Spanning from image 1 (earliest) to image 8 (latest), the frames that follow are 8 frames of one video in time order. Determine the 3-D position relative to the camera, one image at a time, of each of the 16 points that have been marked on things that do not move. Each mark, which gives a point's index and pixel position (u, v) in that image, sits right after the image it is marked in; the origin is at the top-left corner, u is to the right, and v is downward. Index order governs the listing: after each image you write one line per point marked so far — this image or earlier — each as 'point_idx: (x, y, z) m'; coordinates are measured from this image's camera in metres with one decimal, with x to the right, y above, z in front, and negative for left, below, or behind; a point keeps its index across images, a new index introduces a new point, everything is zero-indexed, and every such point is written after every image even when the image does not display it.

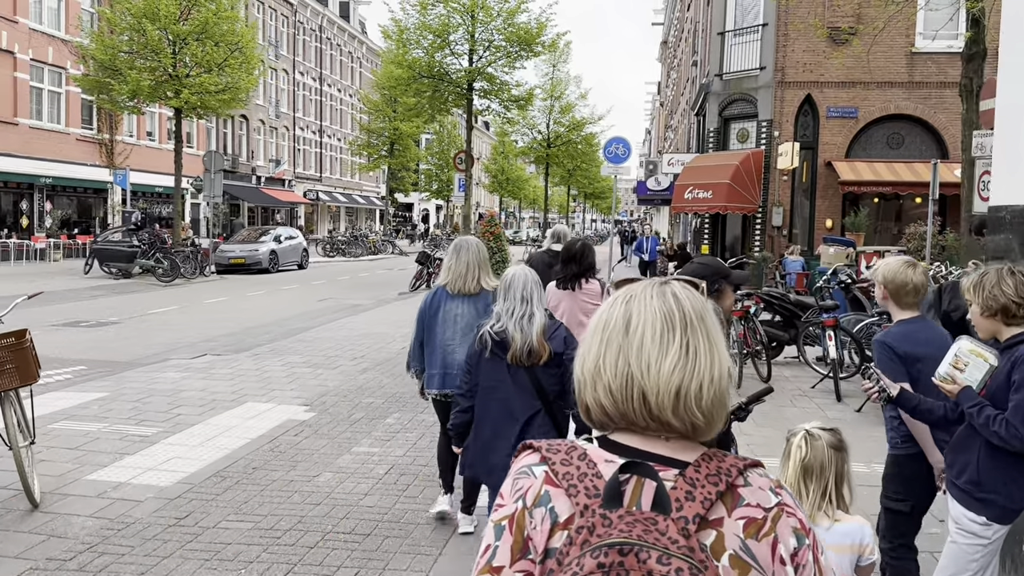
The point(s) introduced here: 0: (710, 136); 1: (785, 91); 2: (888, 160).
0: (+4.6, +3.5, +19.4) m
1: (+5.8, +4.2, +17.9) m
2: (+7.9, +2.7, +17.7) m
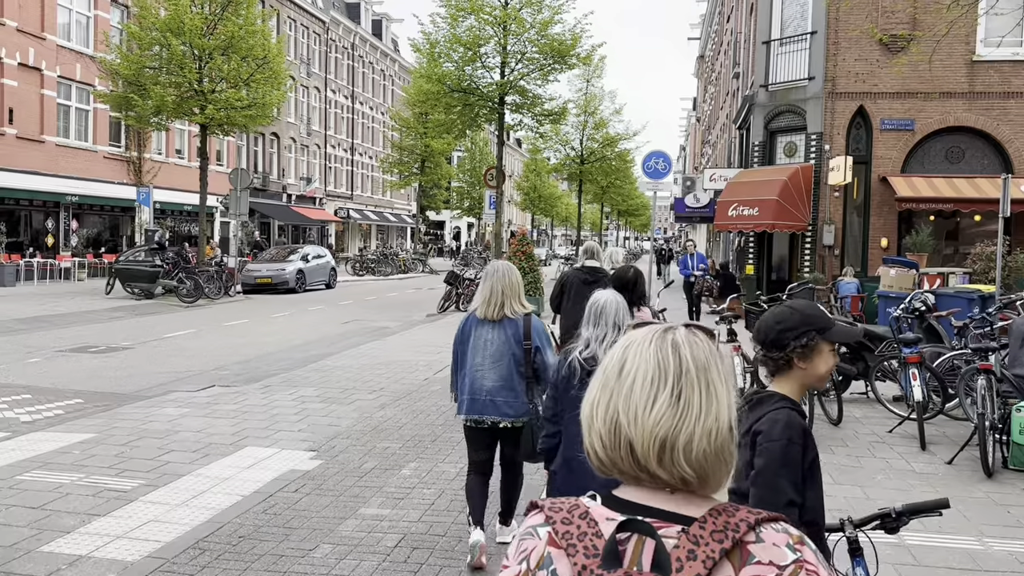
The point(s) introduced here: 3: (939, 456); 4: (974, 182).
0: (+5.4, +3.0, +18.4) m
1: (+6.5, +3.7, +16.8) m
2: (+8.6, +2.2, +16.6) m
3: (+3.3, -1.3, +6.4) m
4: (+9.0, +2.1, +16.3) m
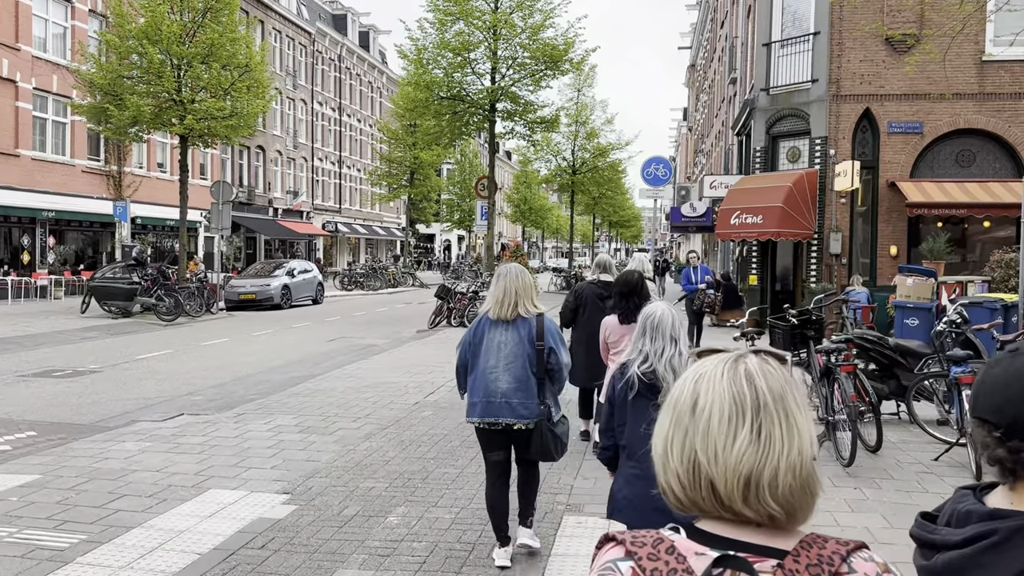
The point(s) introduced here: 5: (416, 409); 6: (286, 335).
0: (+5.2, +2.8, +17.7) m
1: (+6.4, +3.5, +16.2) m
2: (+8.5, +2.1, +15.9) m
3: (+3.3, -1.4, +5.7) m
4: (+8.9, +1.9, +15.6) m
5: (-1.0, -1.2, +8.5) m
6: (-4.4, -0.9, +16.4) m
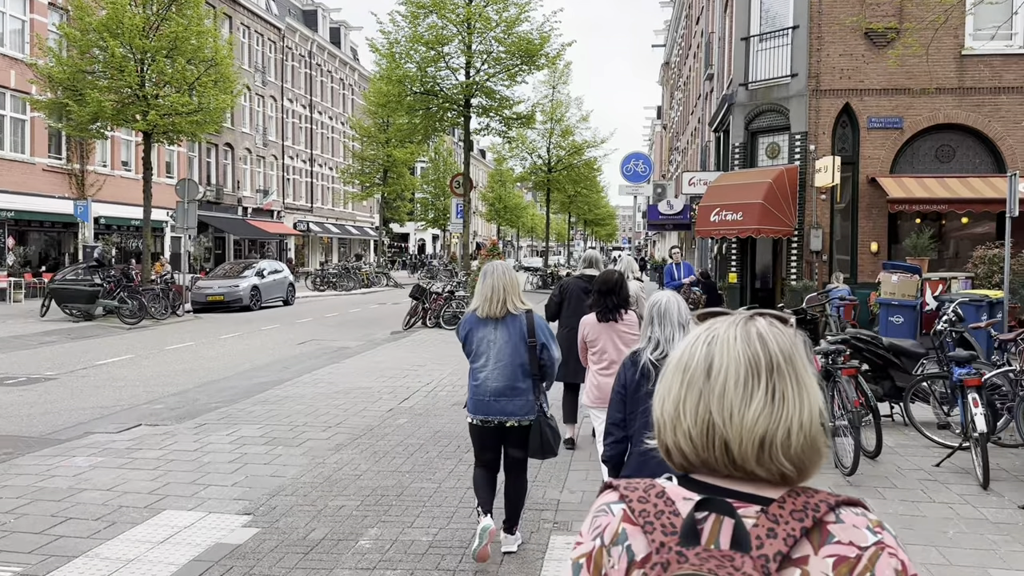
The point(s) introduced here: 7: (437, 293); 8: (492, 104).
0: (+4.7, +2.8, +17.5) m
1: (+5.9, +3.6, +16.0) m
2: (+8.0, +2.1, +15.8) m
3: (+3.2, -1.4, +5.4) m
4: (+8.4, +2.0, +15.5) m
5: (-1.2, -1.2, +8.1) m
6: (-4.9, -0.9, +15.8) m
7: (-1.5, -0.1, +17.1) m
8: (-0.5, +4.2, +19.0) m
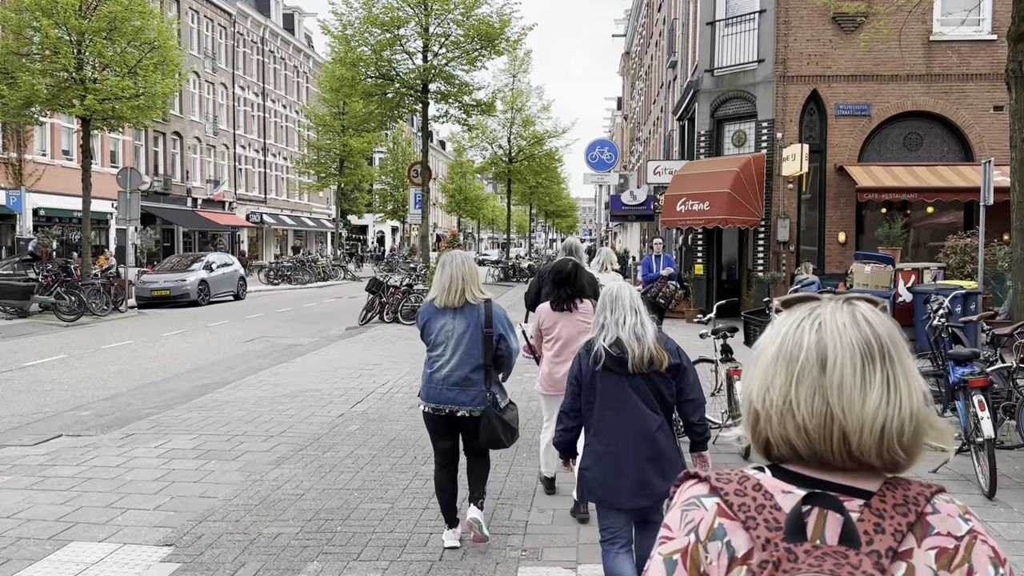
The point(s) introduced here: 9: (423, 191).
0: (+3.9, +3.0, +17.0) m
1: (+5.1, +3.7, +15.6) m
2: (+7.3, +2.3, +15.5) m
3: (+3.0, -1.3, +4.9) m
4: (+7.7, +2.2, +15.2) m
5: (-1.5, -1.2, +7.4) m
6: (-5.6, -0.8, +15.0) m
7: (-2.3, 0.0, +16.4) m
8: (-1.3, +4.3, +18.3) m
9: (-2.1, +2.3, +19.8) m
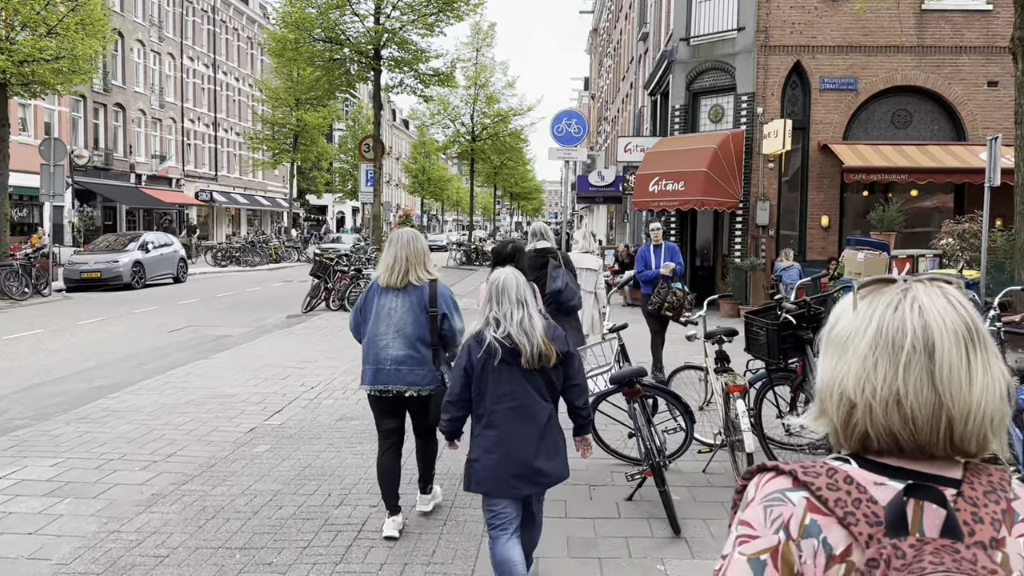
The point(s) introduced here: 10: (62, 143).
0: (+3.1, +3.3, +15.8) m
1: (+4.4, +4.0, +14.4) m
2: (+6.6, +2.5, +14.4) m
3: (+2.7, -1.3, +3.8) m
4: (+7.0, +2.3, +14.2) m
5: (-1.9, -1.1, +6.0) m
6: (-6.3, -0.6, +13.5) m
7: (-3.1, +0.3, +14.9) m
8: (-2.1, +4.6, +16.8) m
9: (-3.0, +2.7, +18.4) m
10: (-10.0, +3.2, +18.6) m
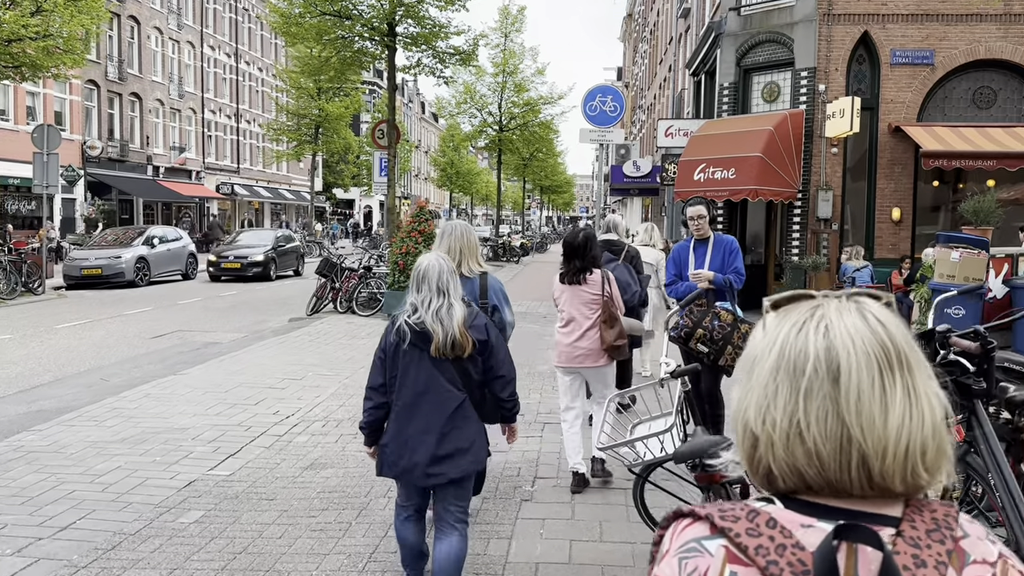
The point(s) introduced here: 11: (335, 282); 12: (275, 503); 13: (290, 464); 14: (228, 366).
0: (+3.6, +3.3, +14.1) m
1: (+4.9, +3.9, +12.6) m
2: (+7.0, +2.5, +12.6) m
3: (+2.7, -1.4, +2.1) m
4: (+7.4, +2.3, +12.3) m
5: (-1.8, -1.1, +4.5) m
6: (-5.9, -0.6, +12.1) m
7: (-2.6, +0.3, +13.5) m
8: (-1.6, +4.7, +15.3) m
9: (-2.4, +2.7, +16.9) m
10: (-9.4, +3.3, +17.4) m
11: (-2.9, +0.1, +13.7) m
12: (-1.3, -1.1, +4.5) m
13: (-1.4, -1.1, +5.2) m
14: (-3.0, -0.8, +8.7) m
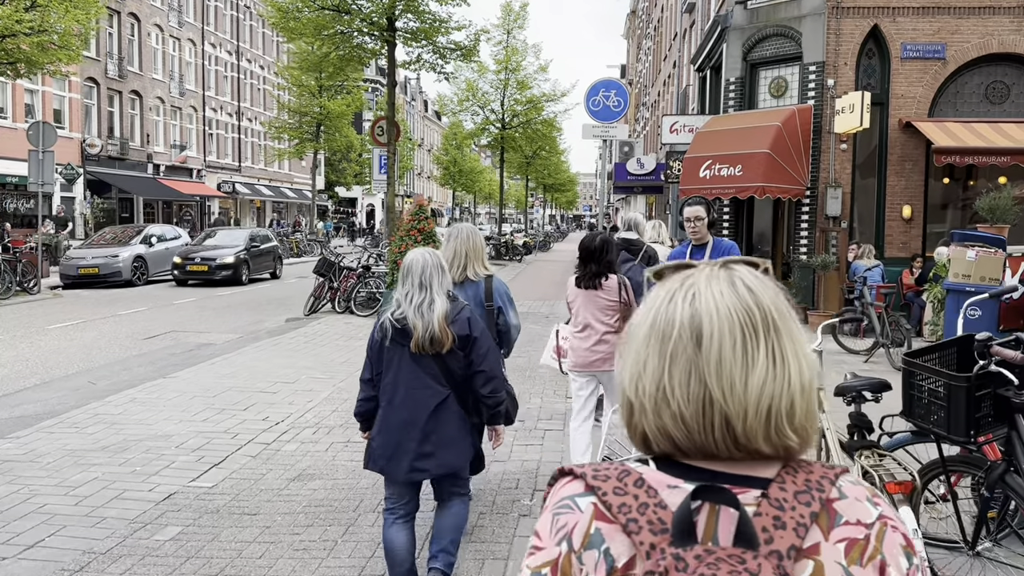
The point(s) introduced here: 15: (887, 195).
0: (+3.6, +3.3, +13.8) m
1: (+4.9, +3.9, +12.3) m
2: (+7.0, +2.5, +12.3) m
3: (+2.7, -1.4, +1.8) m
4: (+7.4, +2.3, +12.0) m
5: (-1.8, -1.2, +4.3) m
6: (-5.9, -0.6, +11.9) m
7: (-2.6, +0.3, +13.2) m
8: (-1.6, +4.7, +15.0) m
9: (-2.4, +2.7, +16.7) m
10: (-9.3, +3.3, +17.1) m
11: (-2.9, +0.1, +13.4) m
12: (-1.3, -1.2, +4.2) m
13: (-1.4, -1.1, +4.9) m
14: (-3.0, -0.8, +8.4) m
15: (+5.6, +1.4, +12.5) m
